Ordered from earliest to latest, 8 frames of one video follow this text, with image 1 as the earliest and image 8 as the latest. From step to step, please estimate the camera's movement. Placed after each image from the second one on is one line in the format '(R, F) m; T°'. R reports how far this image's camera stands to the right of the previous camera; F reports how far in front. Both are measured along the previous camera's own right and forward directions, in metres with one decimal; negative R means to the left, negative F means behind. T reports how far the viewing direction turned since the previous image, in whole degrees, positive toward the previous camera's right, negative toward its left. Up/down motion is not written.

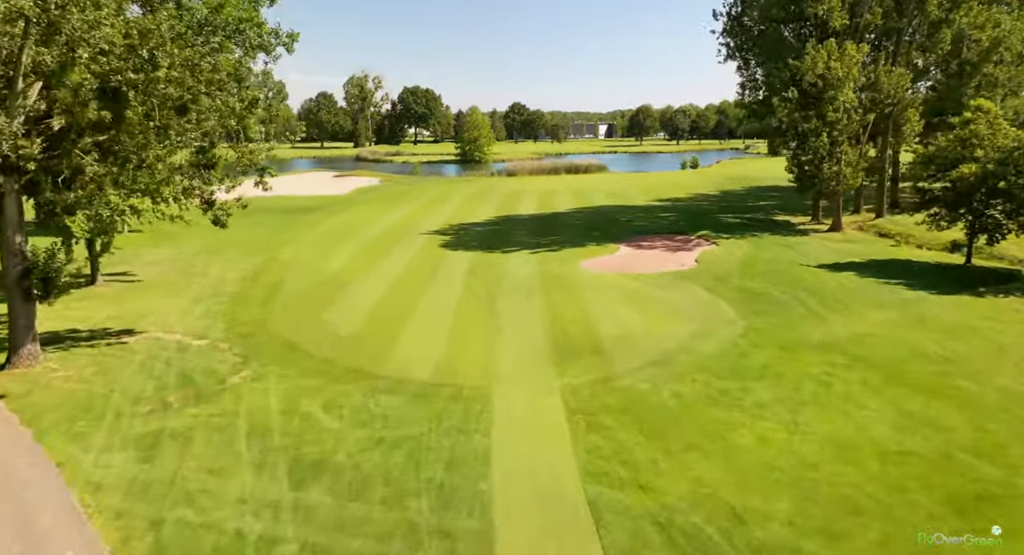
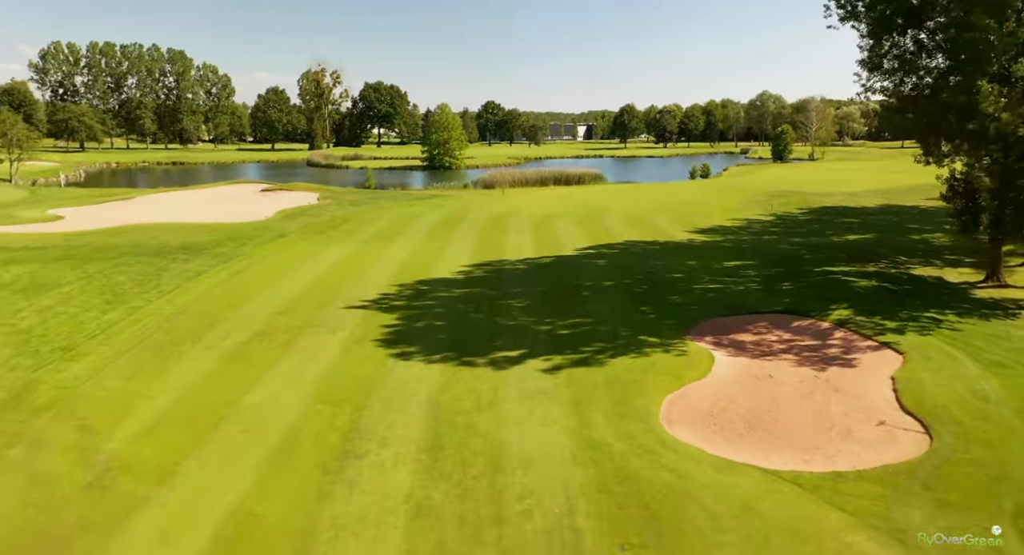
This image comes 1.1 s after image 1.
(-0.4, +9.7) m; +3°
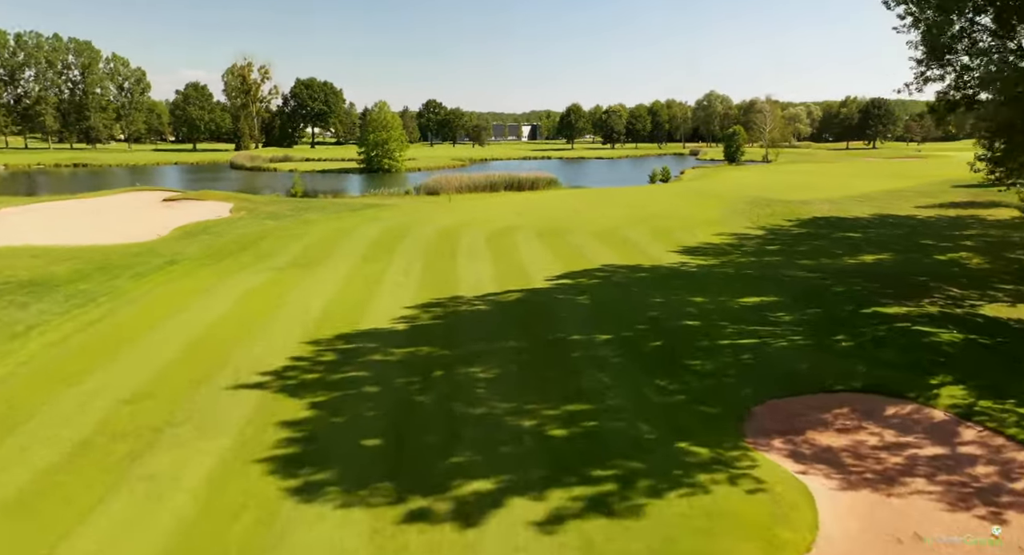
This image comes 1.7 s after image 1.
(-0.3, +4.3) m; +5°
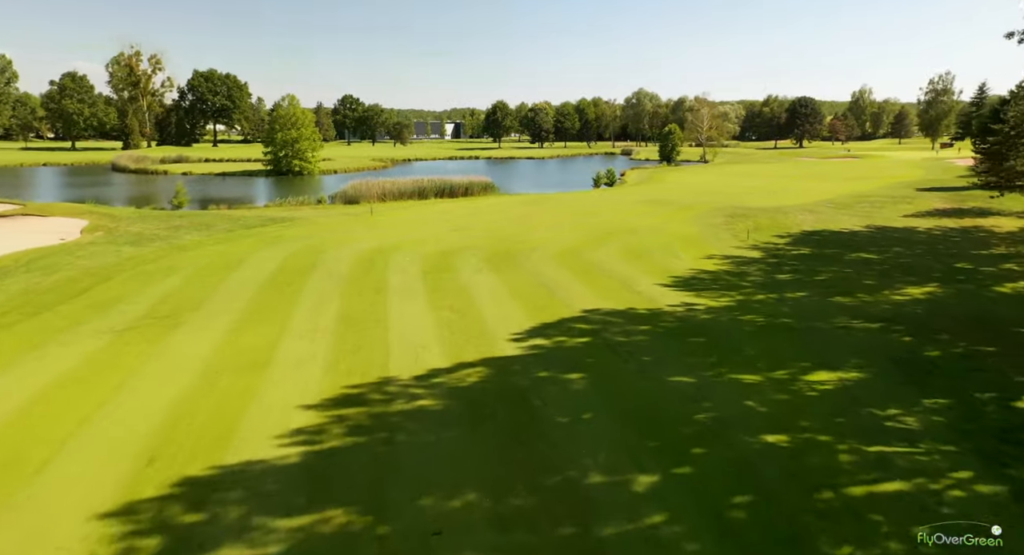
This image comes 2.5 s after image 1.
(-0.5, +5.2) m; +7°
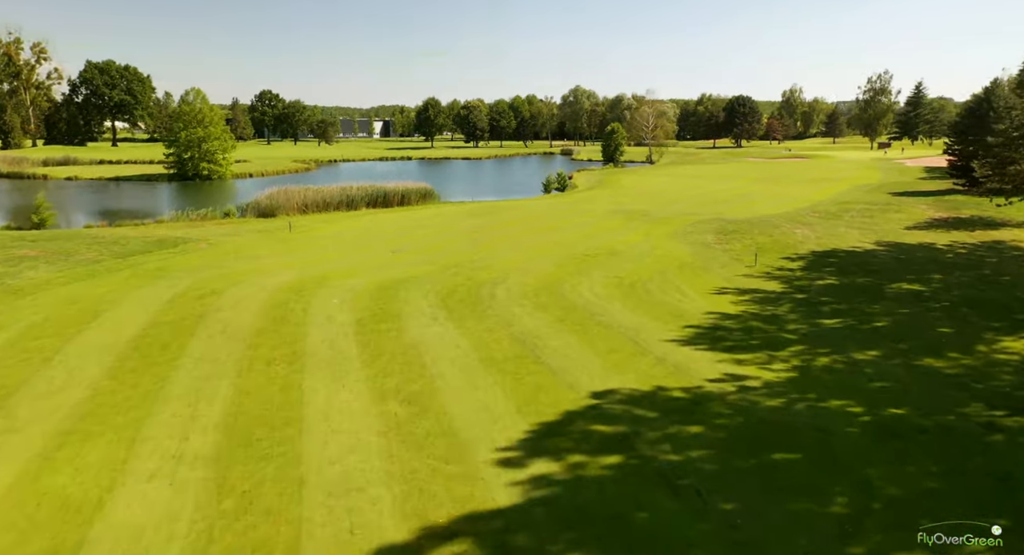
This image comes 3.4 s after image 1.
(-0.7, +4.6) m; +6°
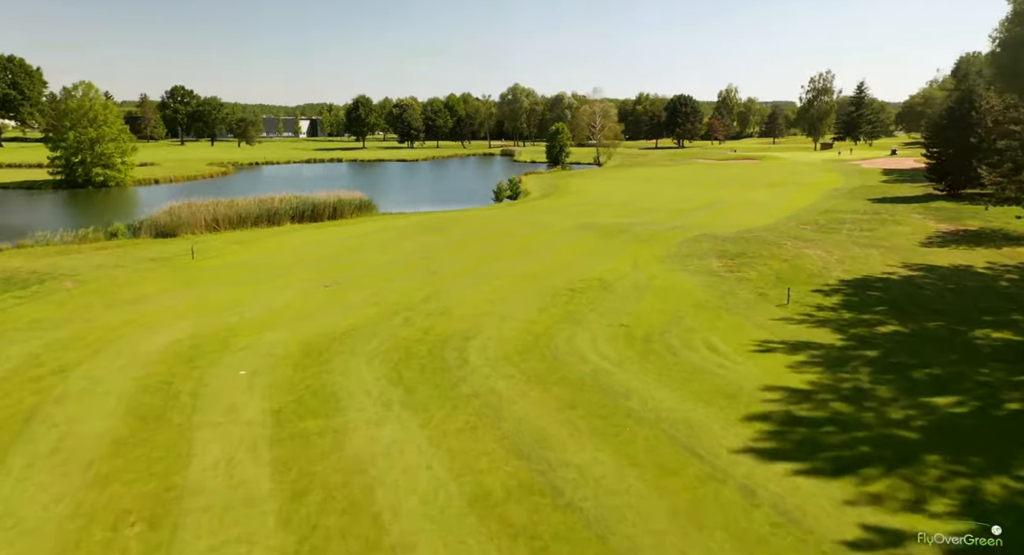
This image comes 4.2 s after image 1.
(-0.8, +4.3) m; +6°
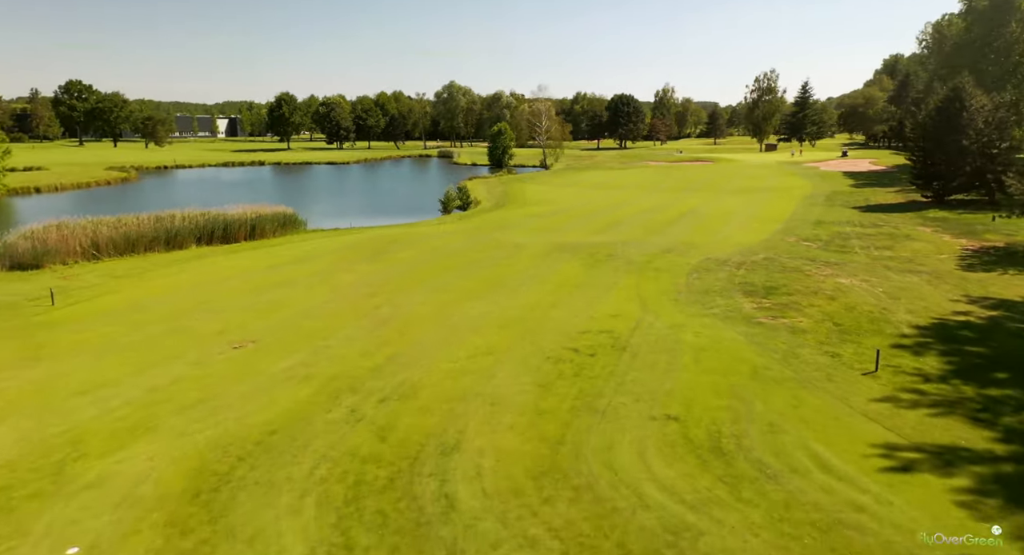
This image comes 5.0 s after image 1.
(-0.9, +4.5) m; +6°
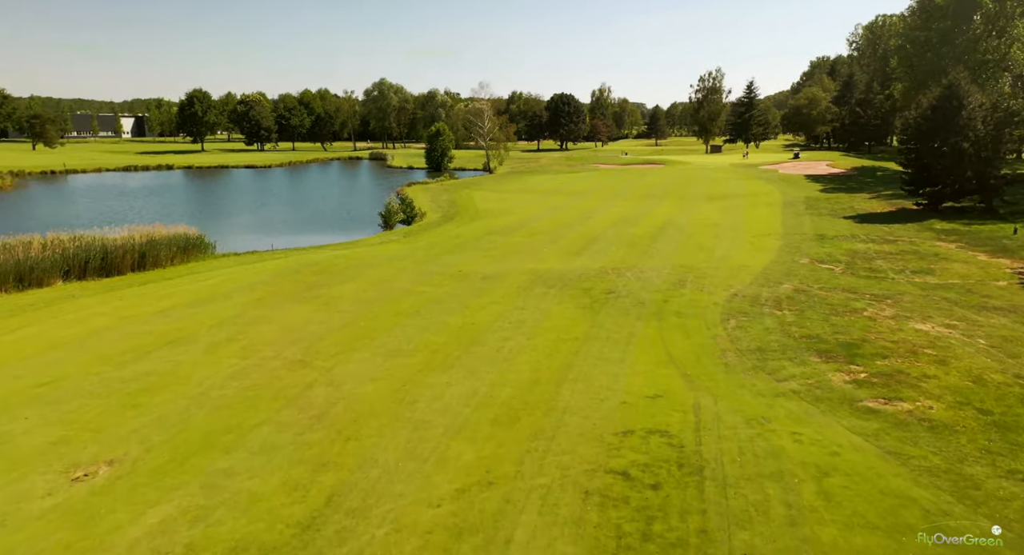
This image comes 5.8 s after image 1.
(-1.0, +4.7) m; +6°
